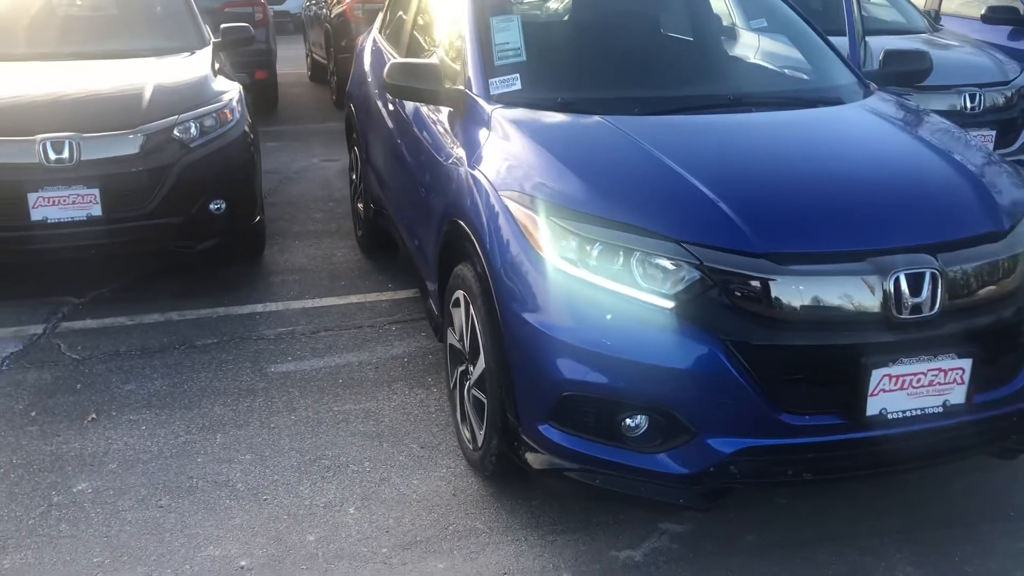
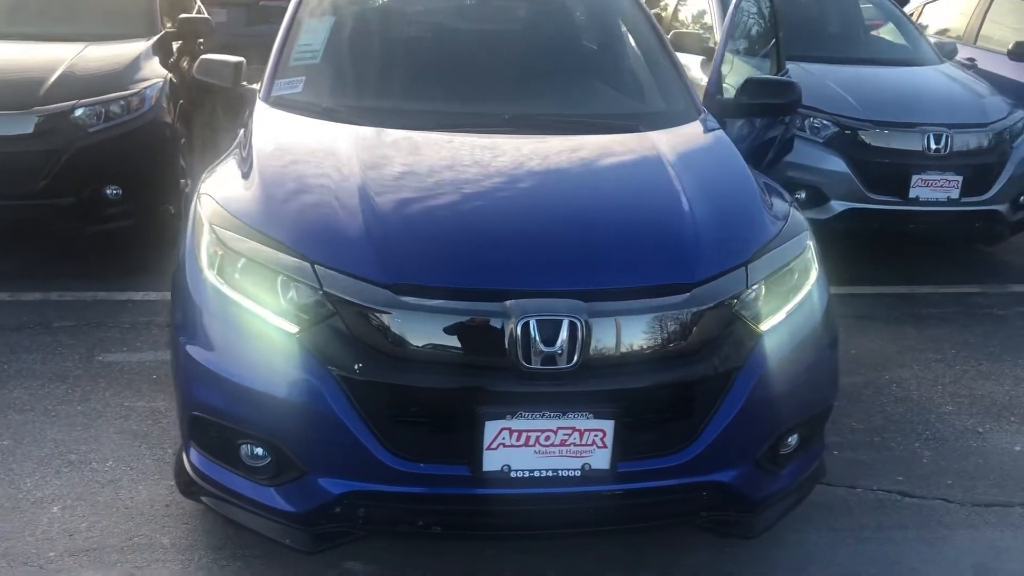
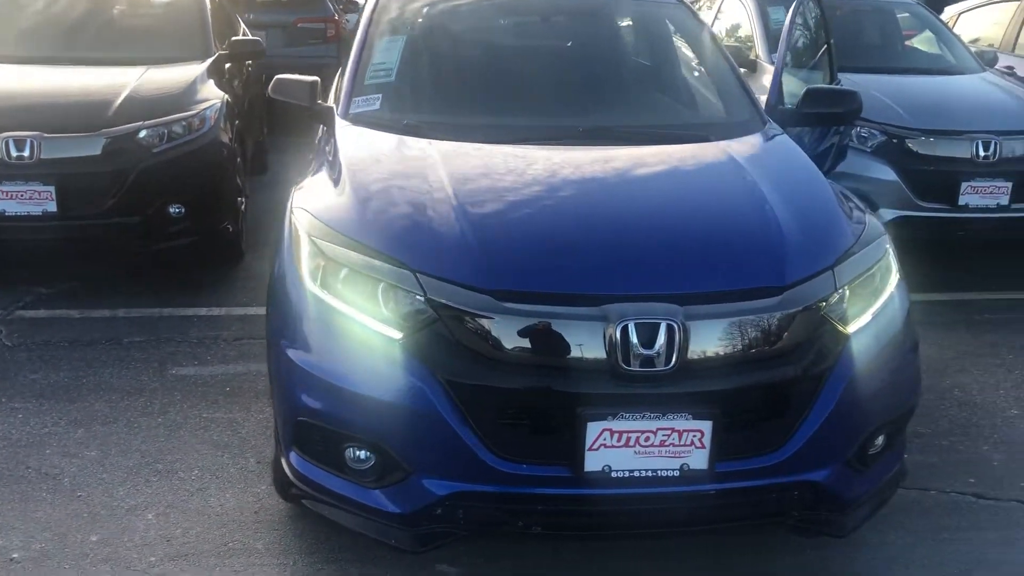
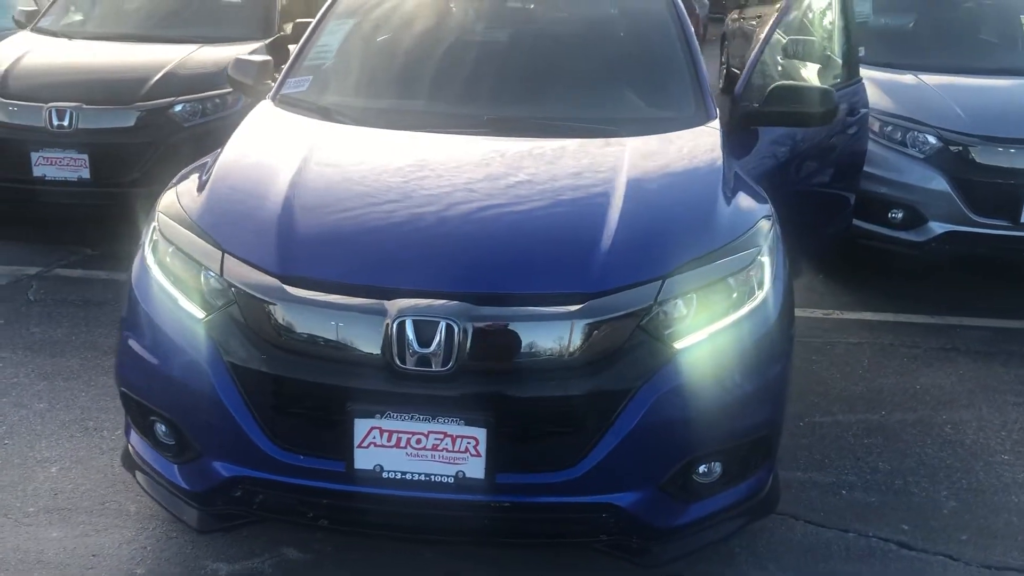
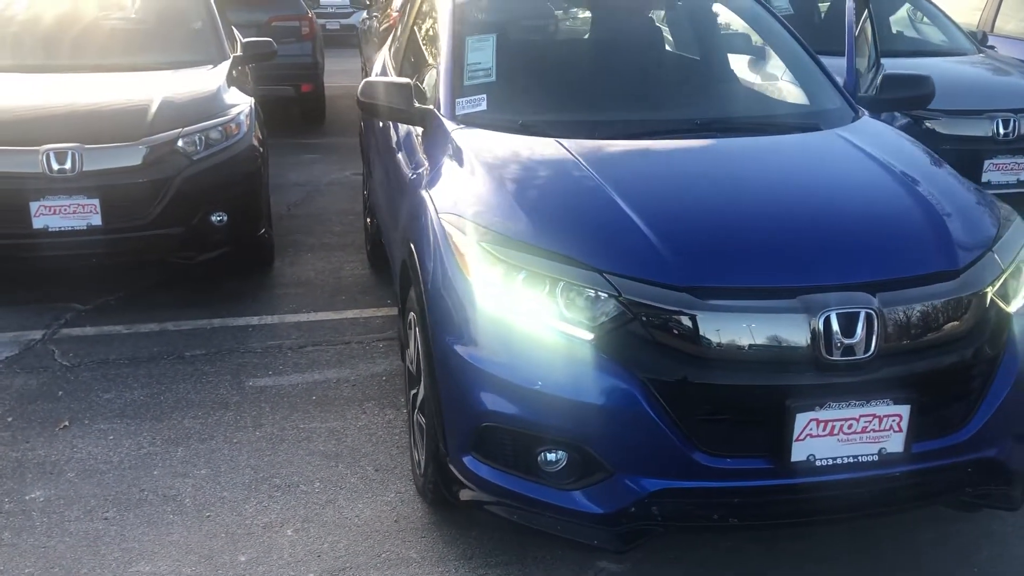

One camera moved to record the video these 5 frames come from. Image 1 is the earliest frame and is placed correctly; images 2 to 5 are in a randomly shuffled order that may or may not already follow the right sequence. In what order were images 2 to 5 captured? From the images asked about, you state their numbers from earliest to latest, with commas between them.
5, 3, 2, 4
